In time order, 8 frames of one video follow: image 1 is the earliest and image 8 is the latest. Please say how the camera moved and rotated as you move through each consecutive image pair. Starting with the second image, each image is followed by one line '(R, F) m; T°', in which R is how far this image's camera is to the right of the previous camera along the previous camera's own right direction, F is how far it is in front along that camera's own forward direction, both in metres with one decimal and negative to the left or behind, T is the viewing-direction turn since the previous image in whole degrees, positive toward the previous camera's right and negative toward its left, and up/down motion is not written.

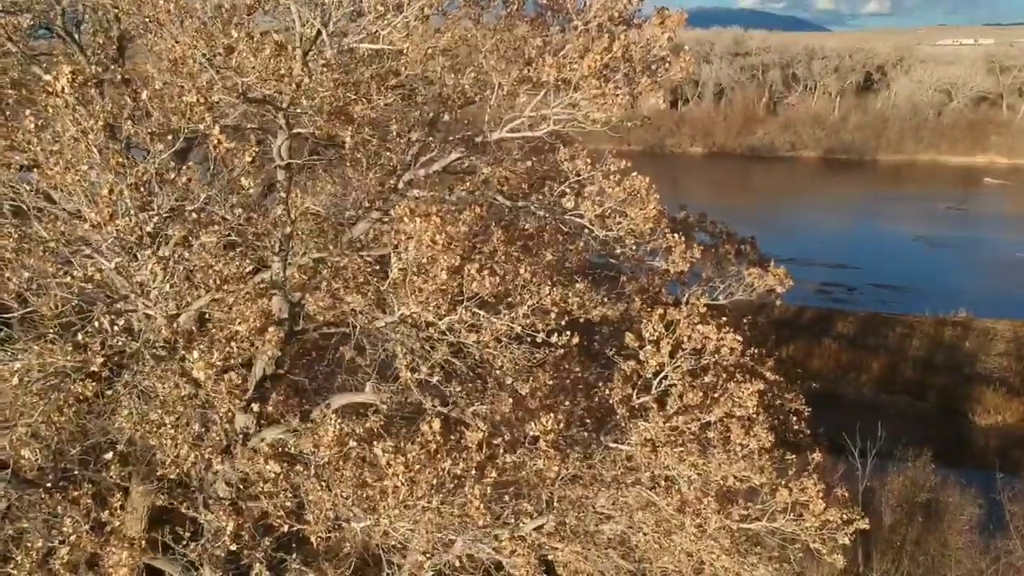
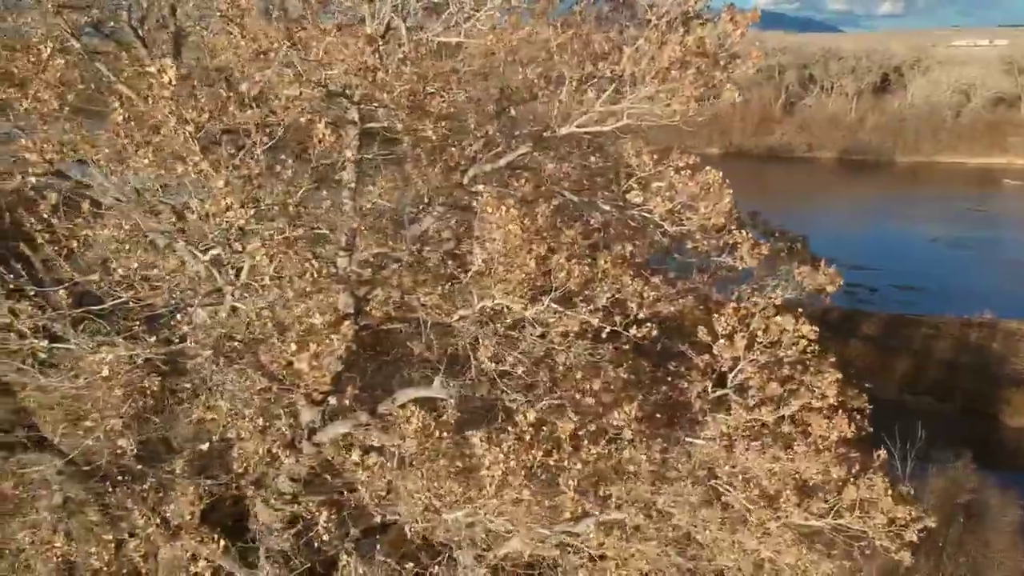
(-0.6, 0.0) m; -1°
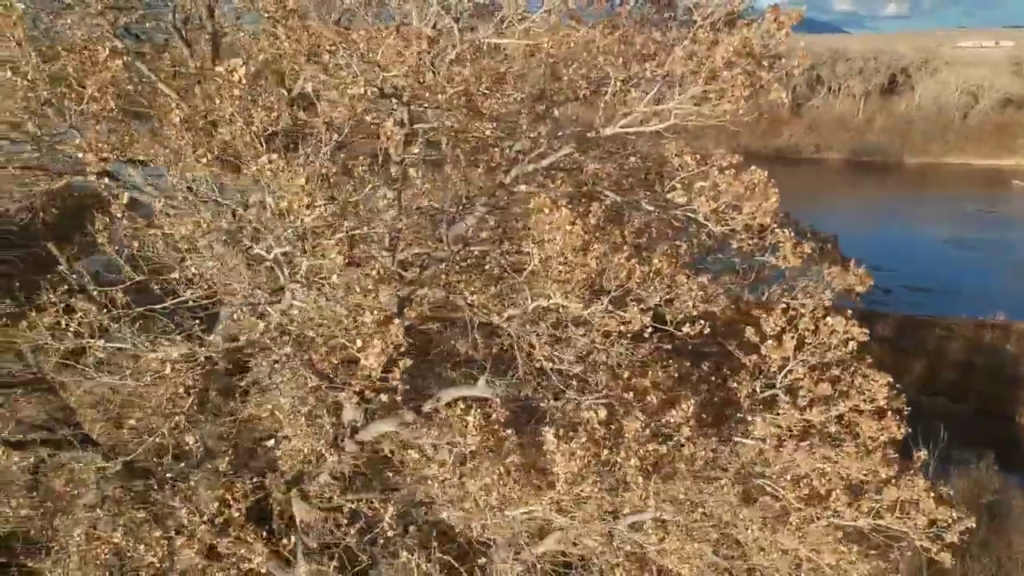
(-0.4, 0.0) m; 0°
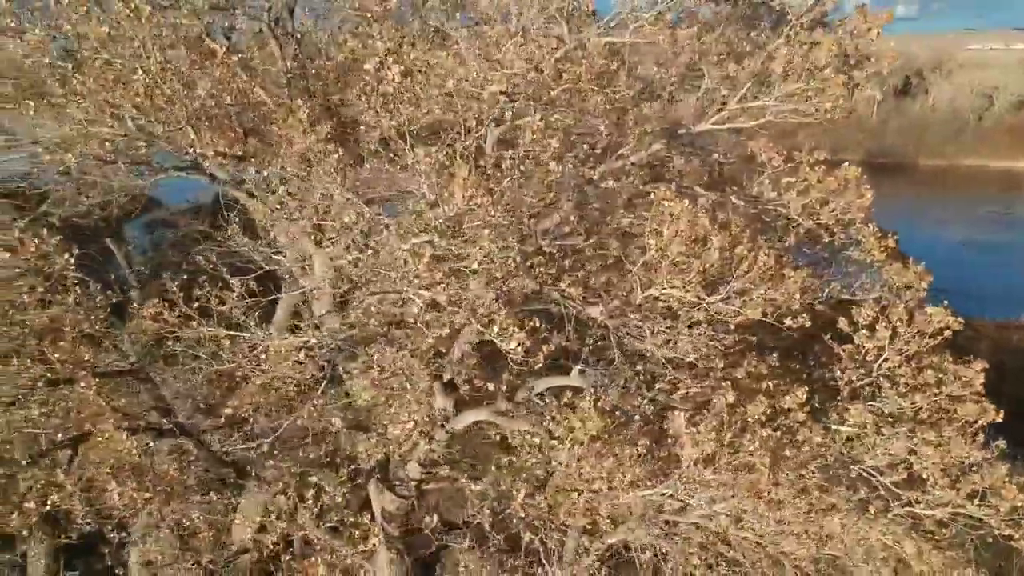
(-0.9, -0.2) m; 0°
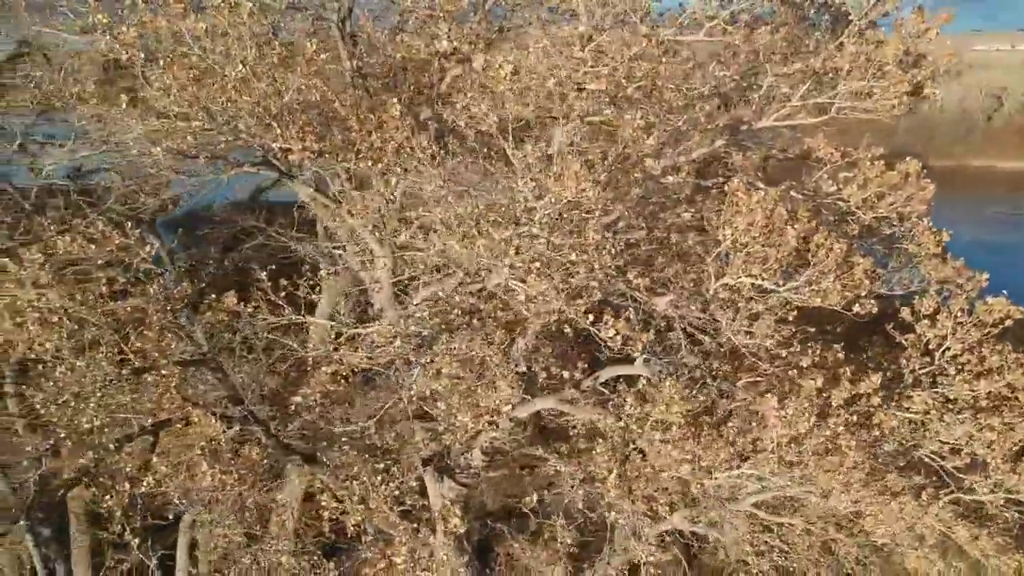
(-0.7, -0.3) m; 0°
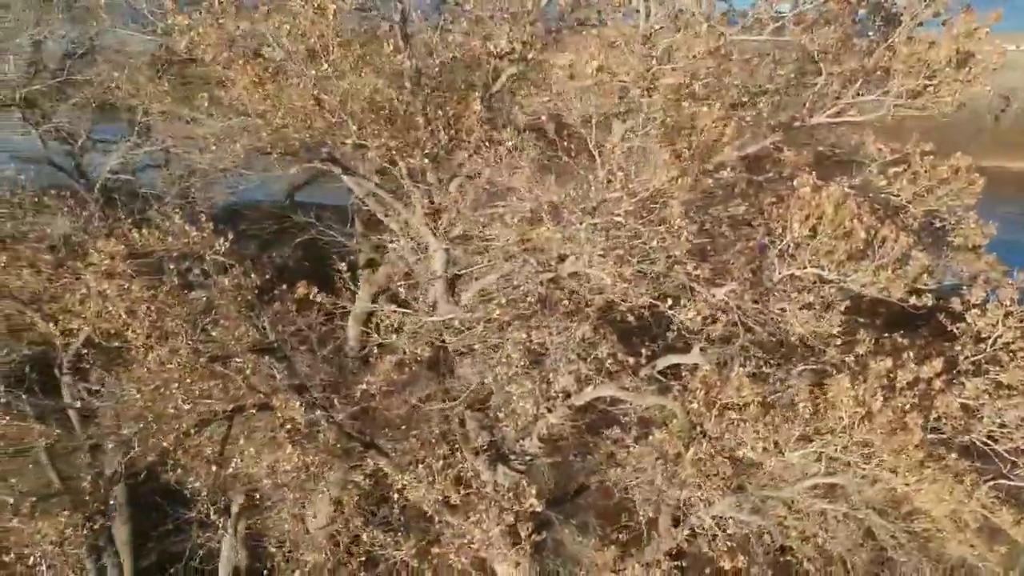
(-0.6, -0.3) m; 0°
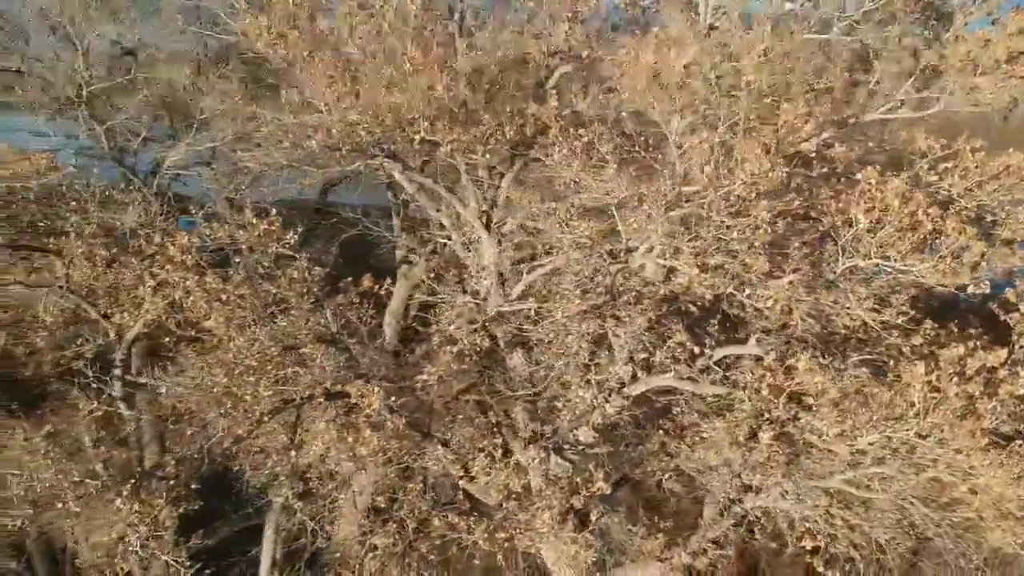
(-0.6, -0.3) m; 0°
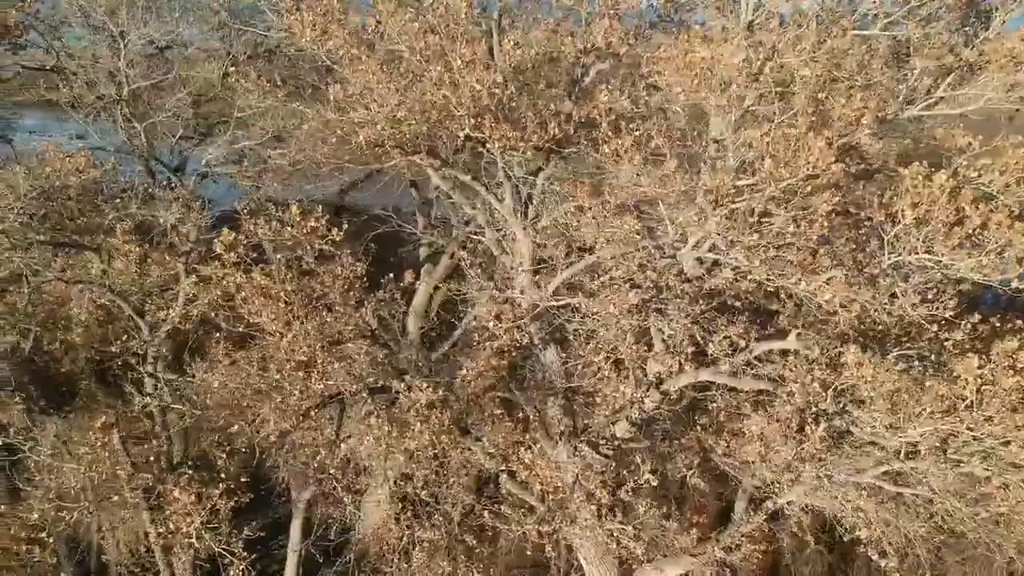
(-0.4, -0.1) m; 0°
